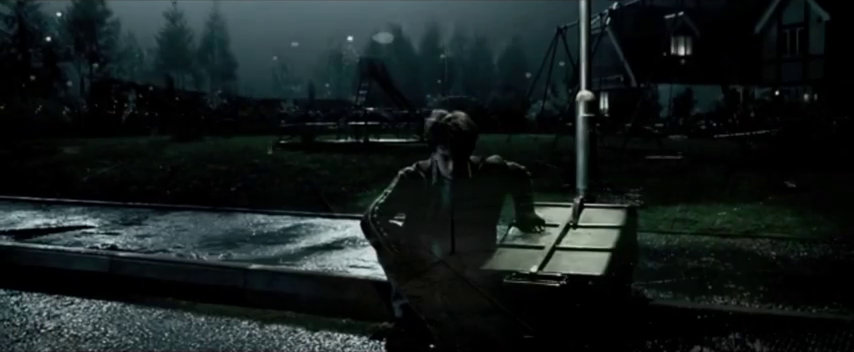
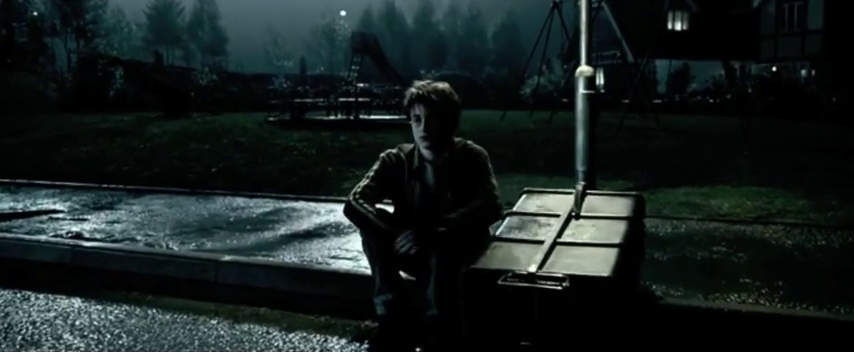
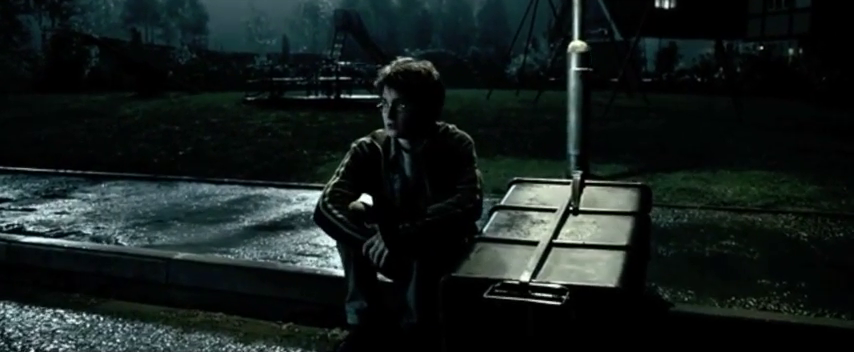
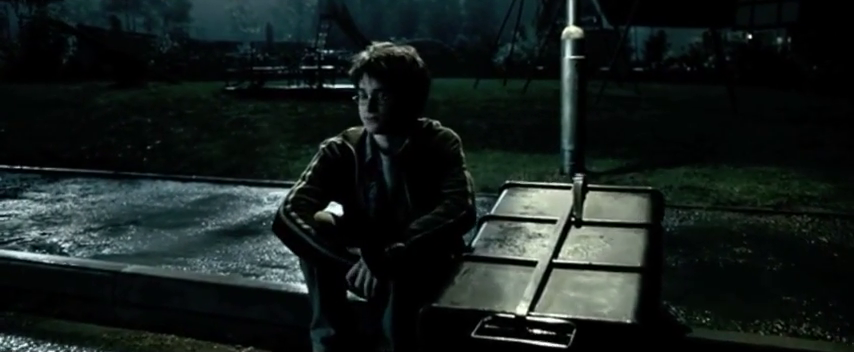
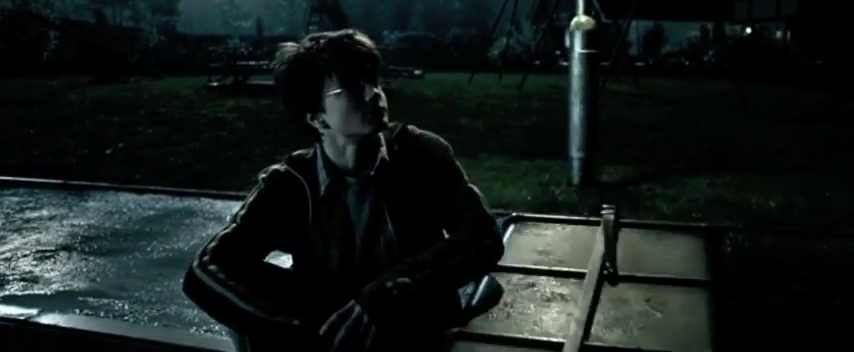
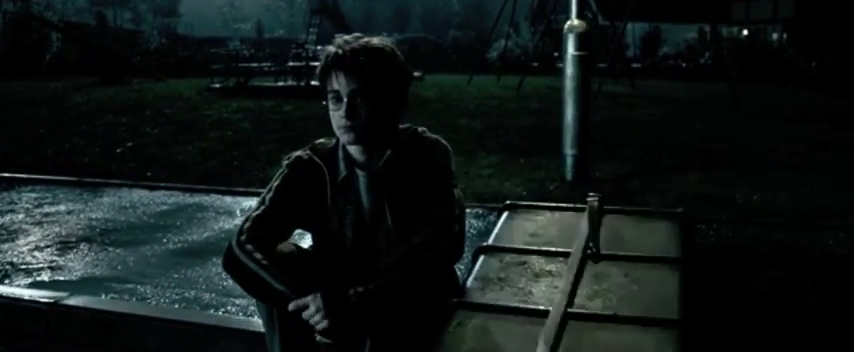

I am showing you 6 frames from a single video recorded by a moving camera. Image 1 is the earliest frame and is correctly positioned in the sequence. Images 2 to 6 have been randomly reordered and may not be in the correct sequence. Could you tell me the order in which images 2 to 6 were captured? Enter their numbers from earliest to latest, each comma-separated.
2, 3, 4, 6, 5
